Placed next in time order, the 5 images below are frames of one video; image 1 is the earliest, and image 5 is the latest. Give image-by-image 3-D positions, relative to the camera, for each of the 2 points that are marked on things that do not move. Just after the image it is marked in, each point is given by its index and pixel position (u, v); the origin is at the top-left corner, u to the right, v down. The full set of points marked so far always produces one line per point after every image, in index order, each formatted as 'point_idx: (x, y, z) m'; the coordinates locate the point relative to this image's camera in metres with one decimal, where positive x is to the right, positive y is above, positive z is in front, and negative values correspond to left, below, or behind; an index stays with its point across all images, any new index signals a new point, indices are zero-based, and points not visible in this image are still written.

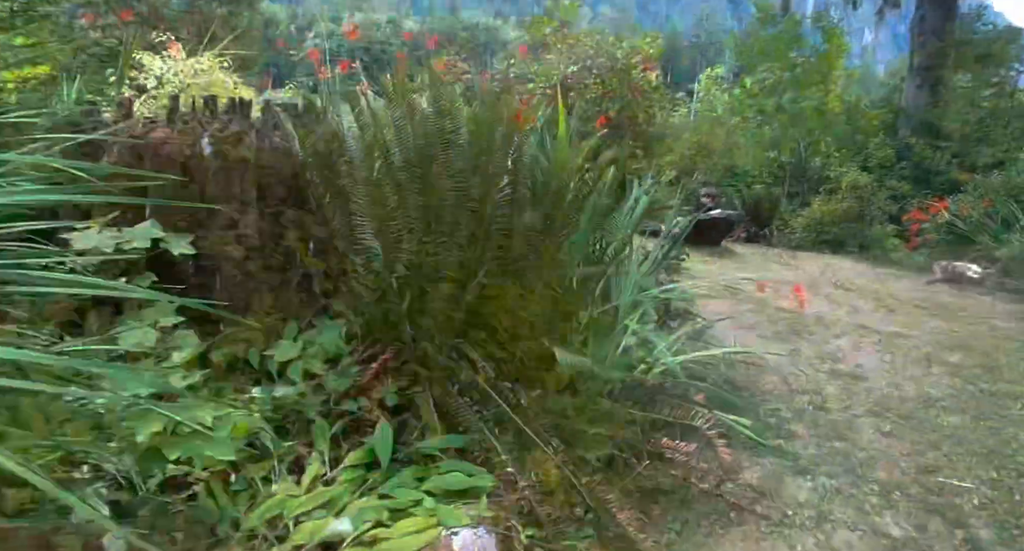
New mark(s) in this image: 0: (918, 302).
0: (+3.2, -0.2, +5.6) m
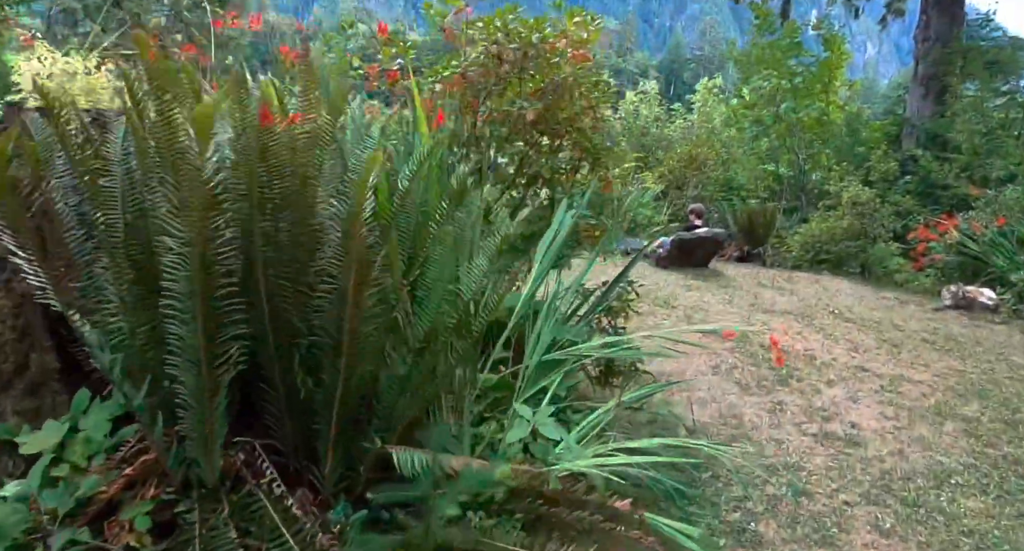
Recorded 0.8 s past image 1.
0: (+2.9, -0.4, +5.0) m
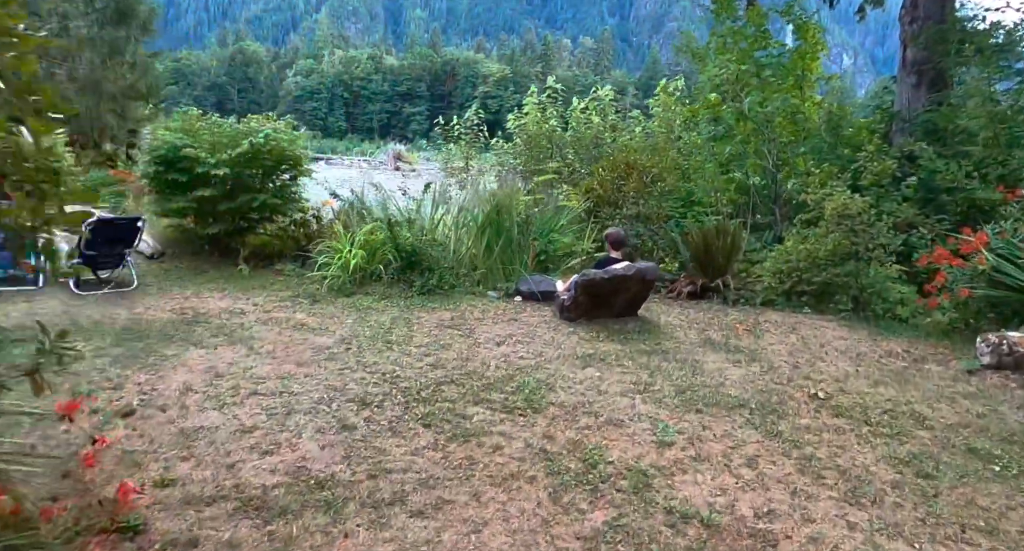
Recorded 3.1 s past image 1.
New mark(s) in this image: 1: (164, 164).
0: (+1.9, -0.7, +2.9) m
1: (-2.7, +0.9, +5.5) m
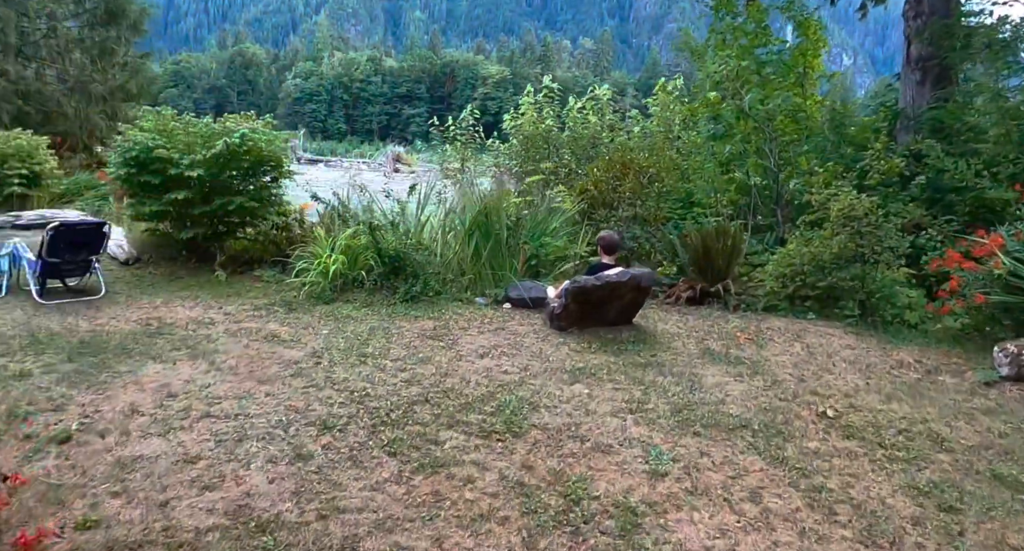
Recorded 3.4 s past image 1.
0: (+1.8, -0.7, +2.6) m
1: (-2.8, +0.8, +5.3) m
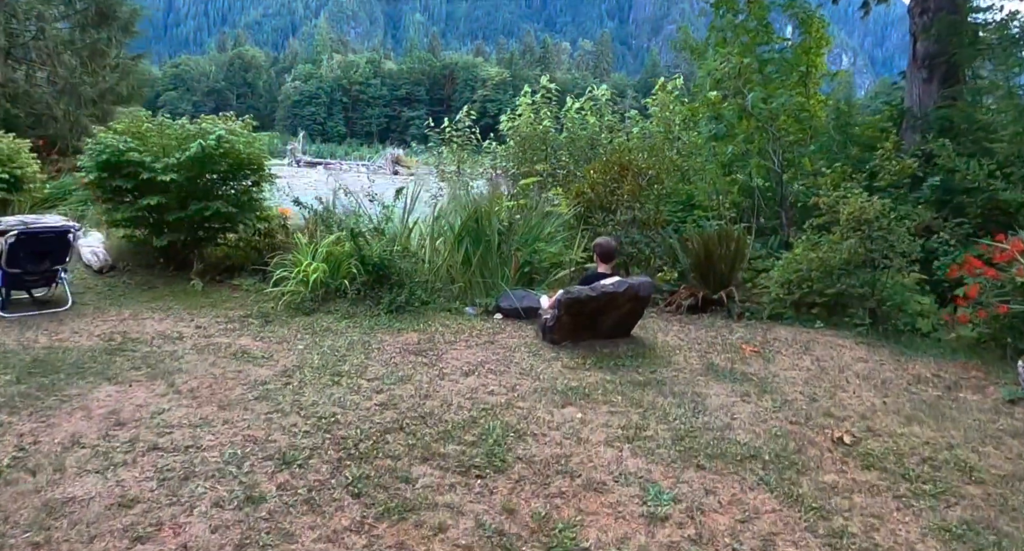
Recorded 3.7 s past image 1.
0: (+1.7, -0.7, +2.4) m
1: (-2.8, +0.7, +5.0) m
